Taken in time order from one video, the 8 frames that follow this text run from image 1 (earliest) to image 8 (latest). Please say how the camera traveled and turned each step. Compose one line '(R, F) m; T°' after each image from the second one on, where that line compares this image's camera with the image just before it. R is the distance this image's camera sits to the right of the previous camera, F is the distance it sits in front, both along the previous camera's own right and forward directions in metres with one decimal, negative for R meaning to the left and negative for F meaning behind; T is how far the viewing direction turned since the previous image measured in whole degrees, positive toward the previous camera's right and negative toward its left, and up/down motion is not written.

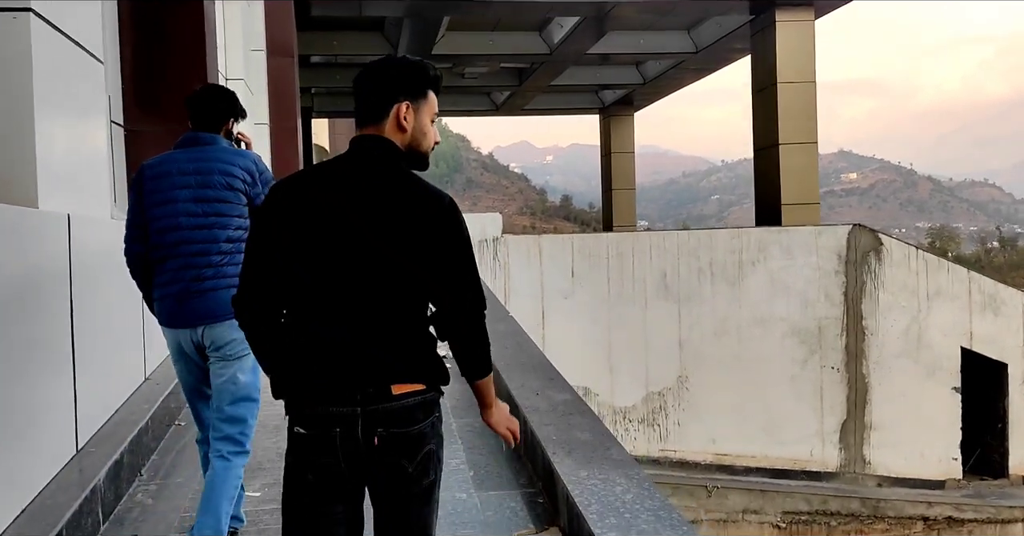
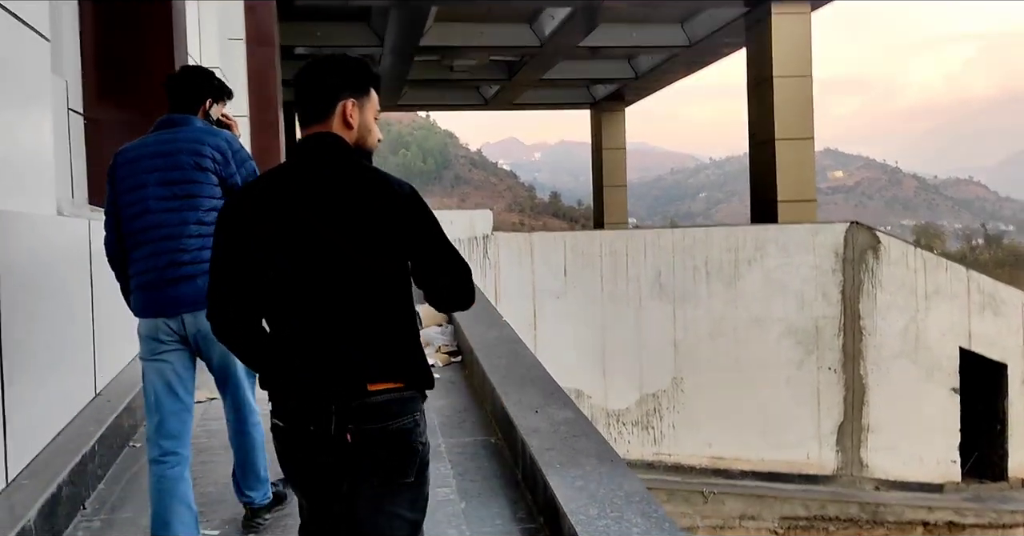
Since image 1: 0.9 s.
(0.0, +0.3) m; +1°
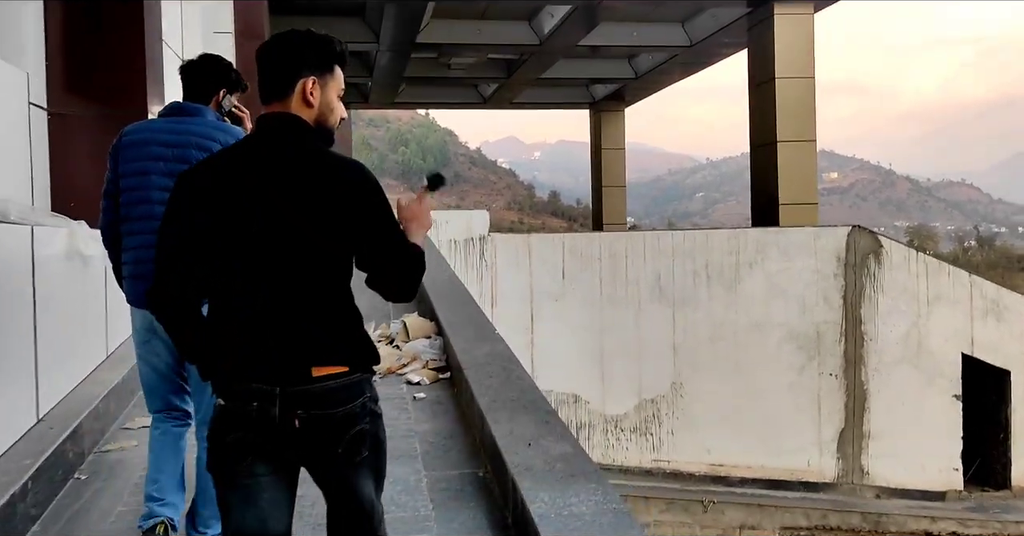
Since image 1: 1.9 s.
(0.0, +0.2) m; 0°
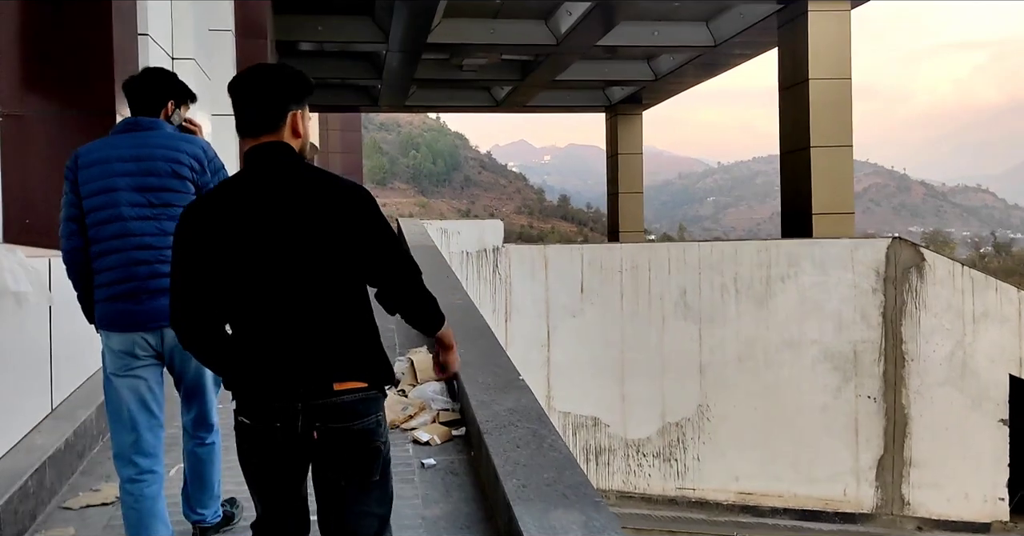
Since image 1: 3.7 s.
(-0.1, +0.6) m; -1°
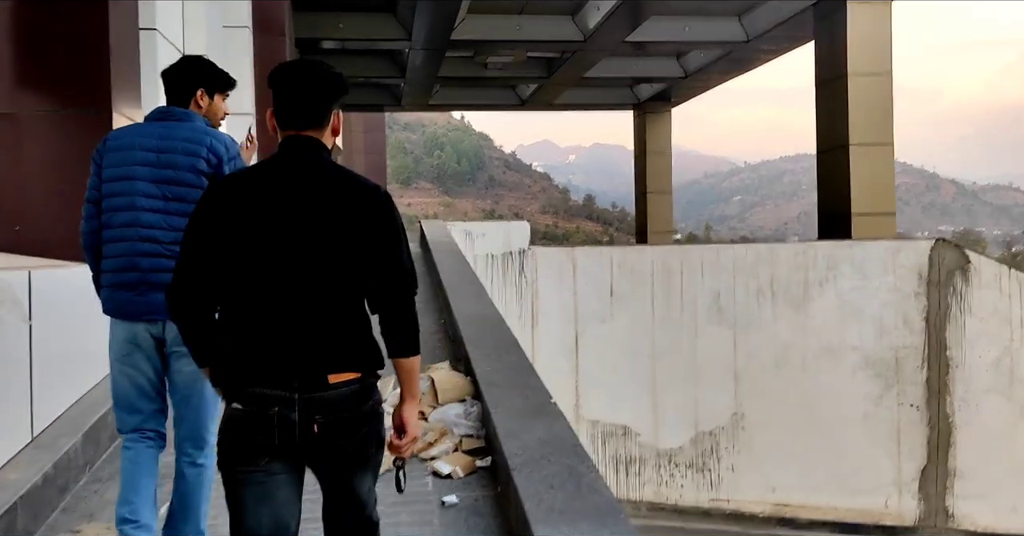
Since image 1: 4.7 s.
(0.0, +0.3) m; -2°
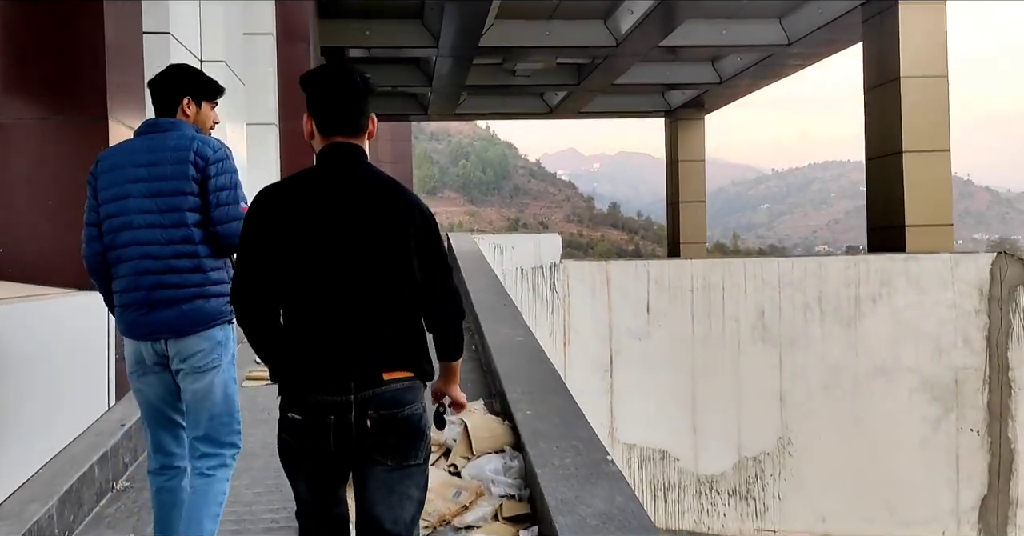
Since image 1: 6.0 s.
(-0.1, +0.4) m; -2°
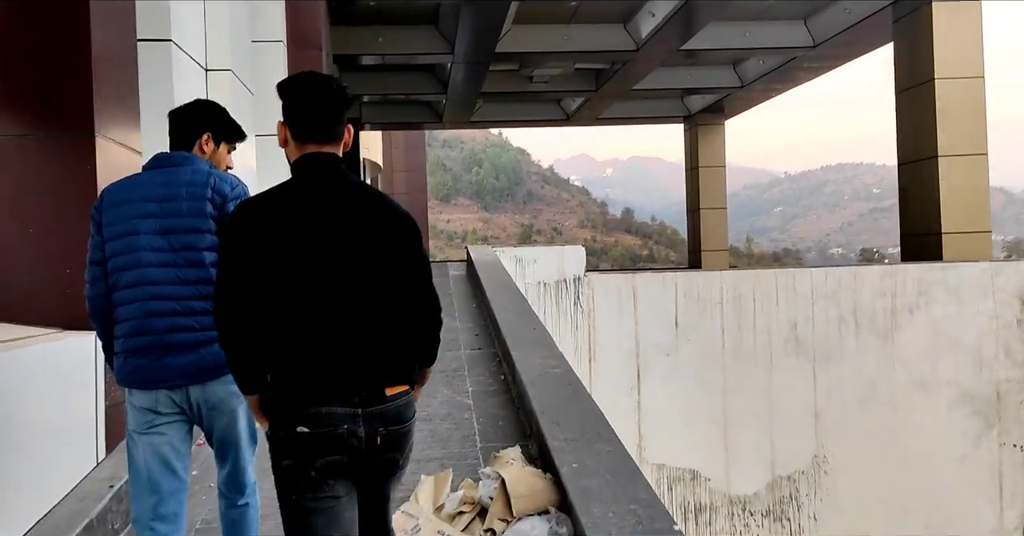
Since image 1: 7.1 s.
(-0.1, +0.3) m; -1°
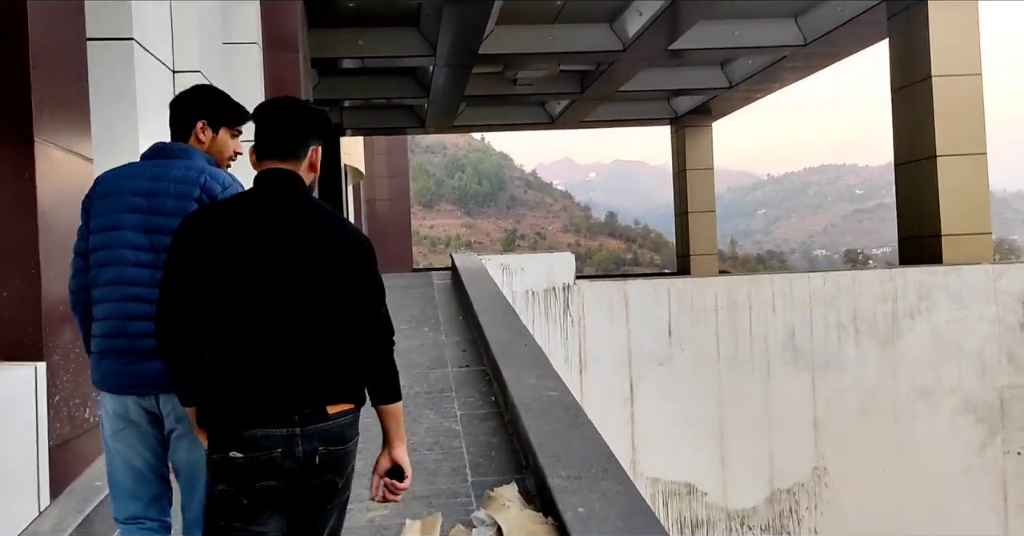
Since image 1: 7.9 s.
(0.0, +0.3) m; +1°
